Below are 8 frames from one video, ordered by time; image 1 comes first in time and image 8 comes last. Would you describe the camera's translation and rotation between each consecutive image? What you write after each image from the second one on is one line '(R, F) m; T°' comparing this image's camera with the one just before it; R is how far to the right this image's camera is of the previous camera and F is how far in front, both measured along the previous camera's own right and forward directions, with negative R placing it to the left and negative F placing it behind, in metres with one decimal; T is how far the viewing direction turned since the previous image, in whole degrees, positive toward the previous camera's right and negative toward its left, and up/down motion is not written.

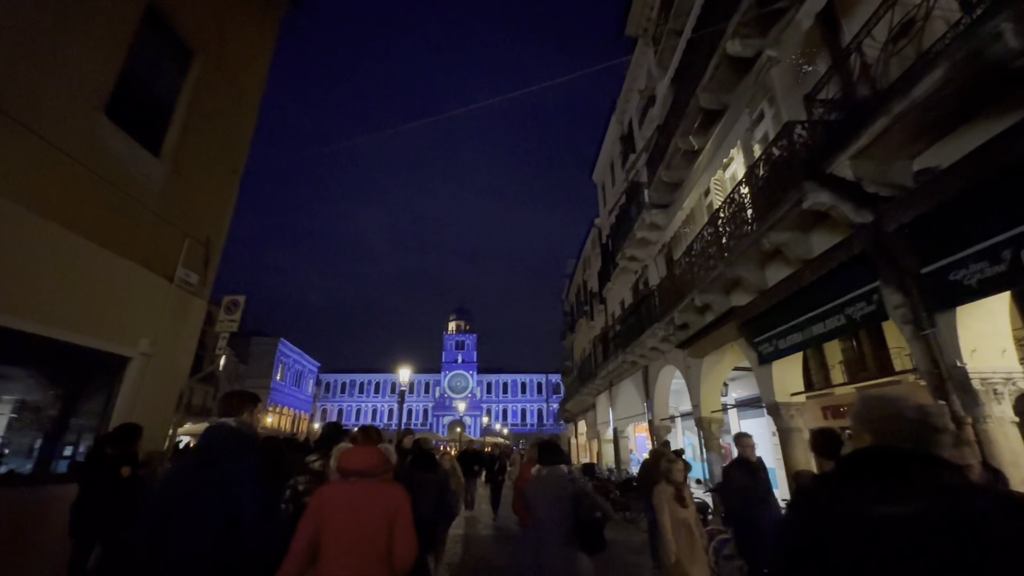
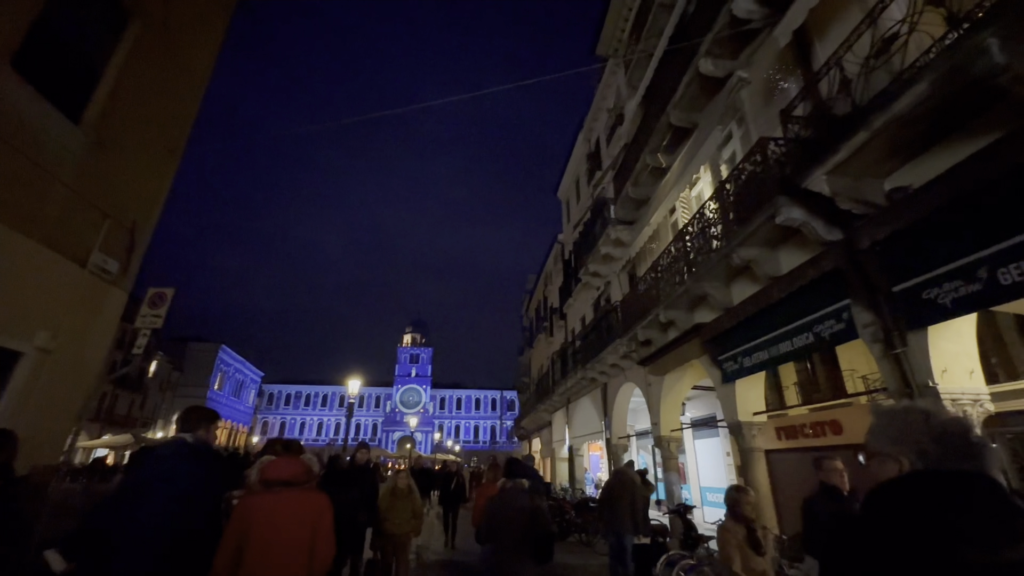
(-0.1, +0.4) m; +5°
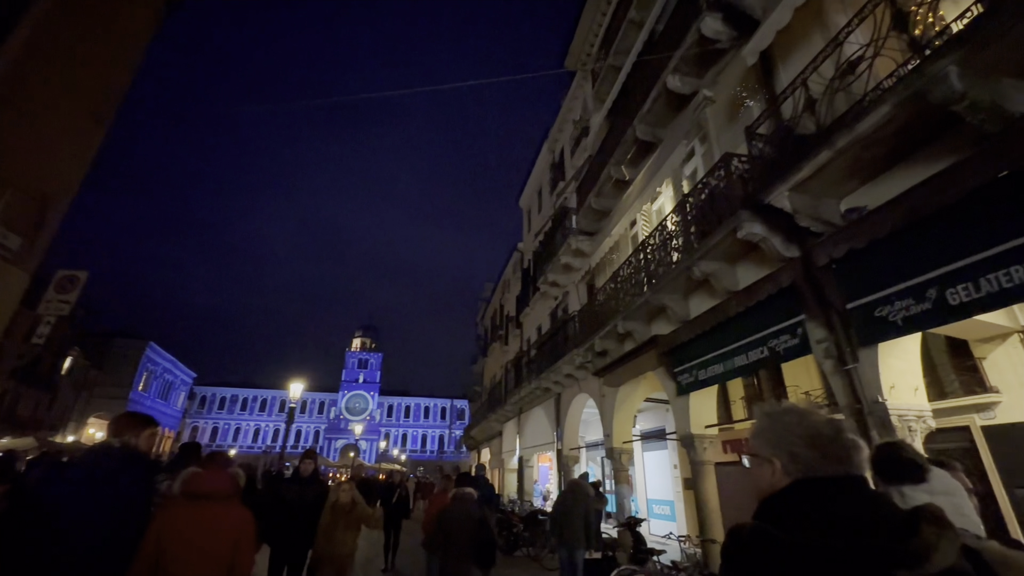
(-0.1, +0.3) m; +6°
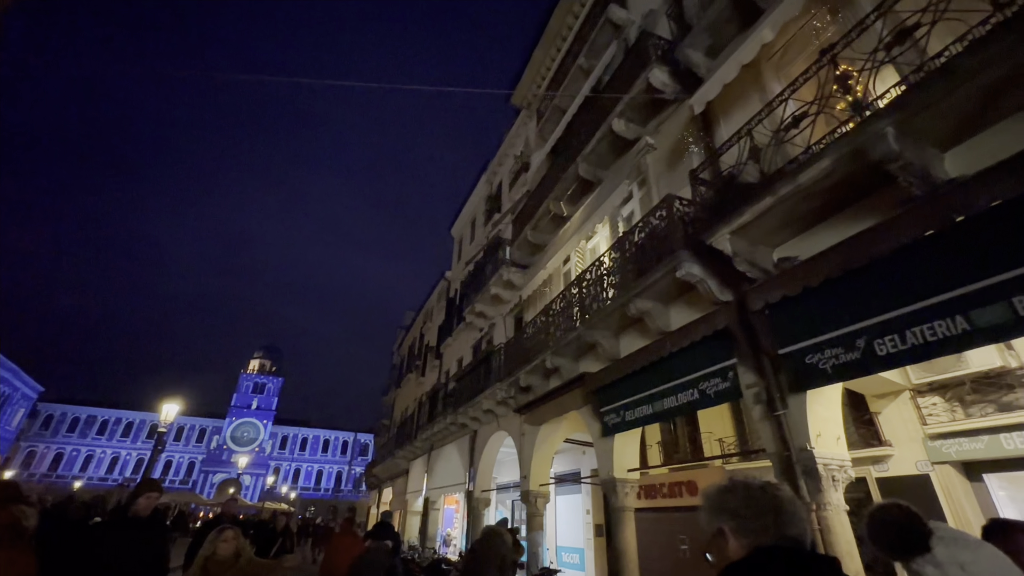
(-0.1, +0.5) m; +10°
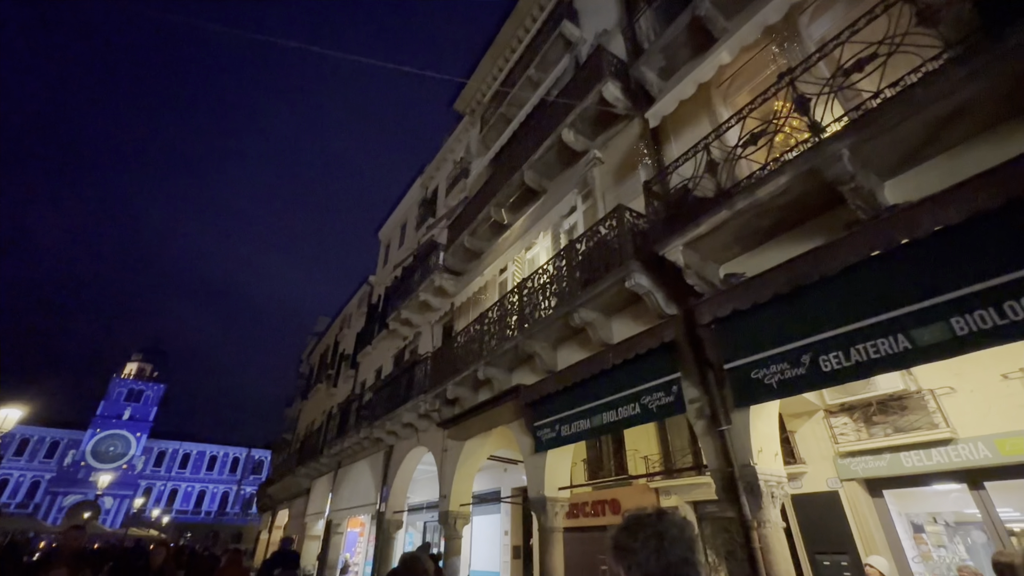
(-0.3, +0.5) m; +10°
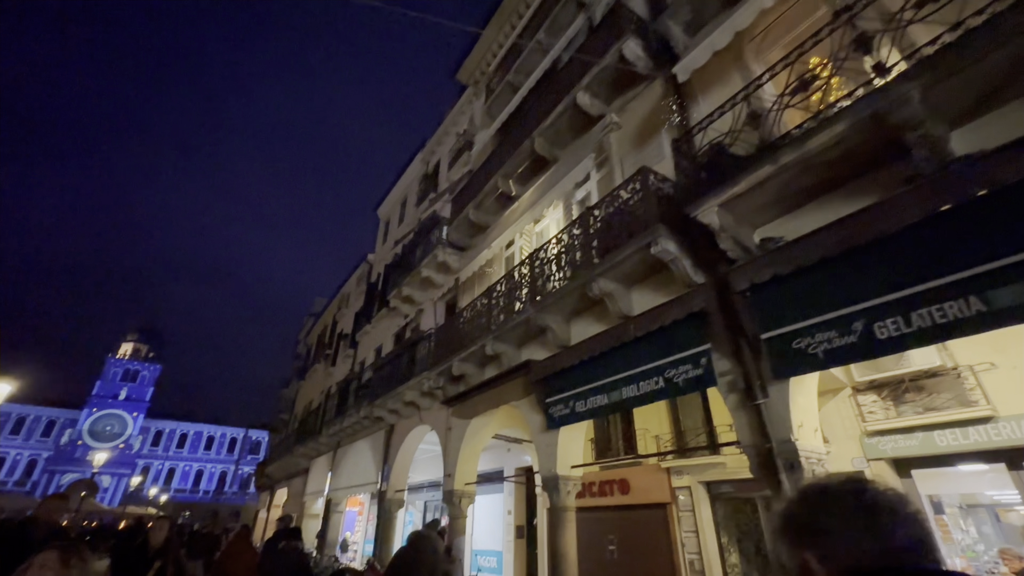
(-0.2, +0.4) m; 0°
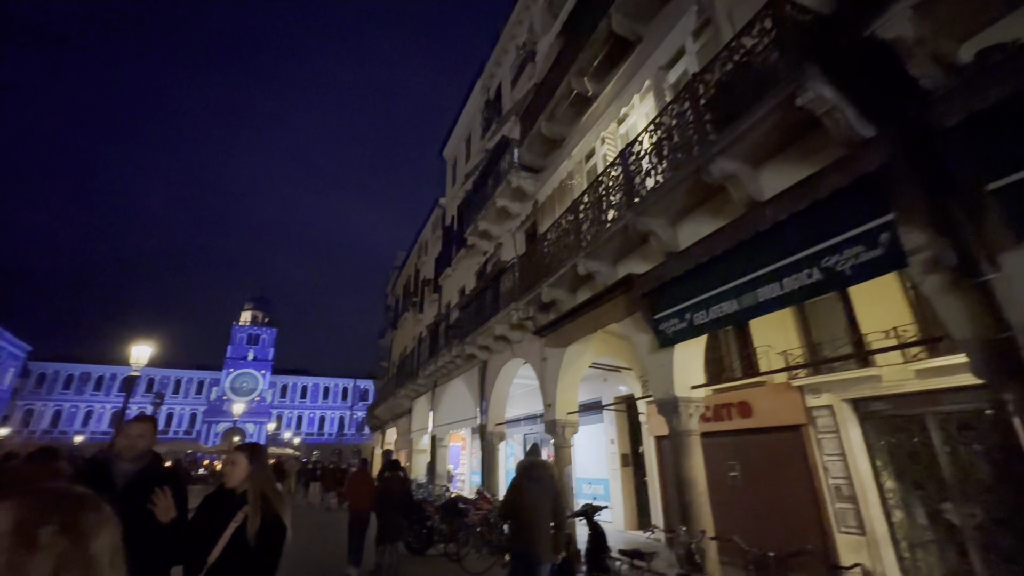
(-0.3, +0.8) m; -10°
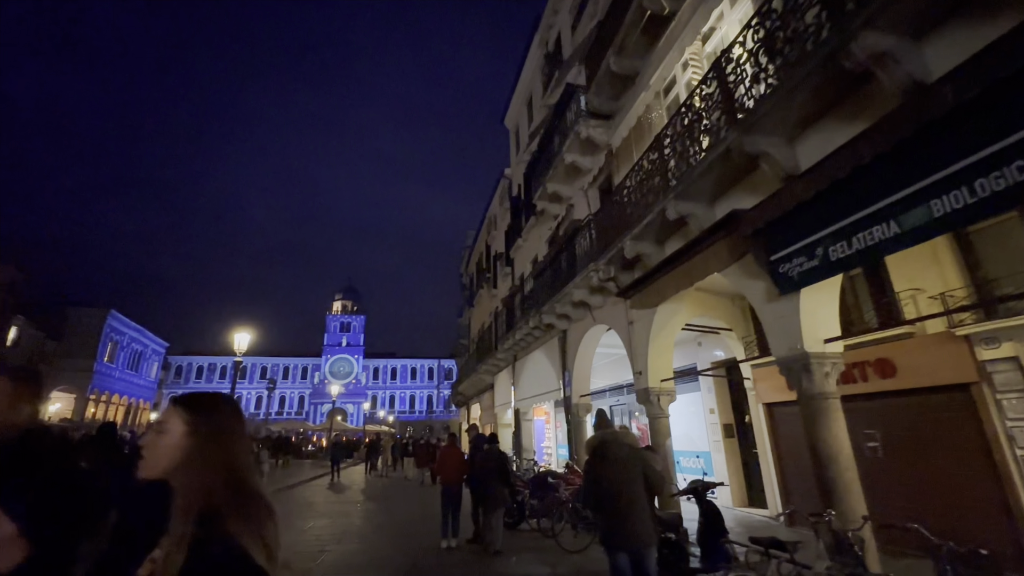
(-0.1, +0.7) m; -9°
